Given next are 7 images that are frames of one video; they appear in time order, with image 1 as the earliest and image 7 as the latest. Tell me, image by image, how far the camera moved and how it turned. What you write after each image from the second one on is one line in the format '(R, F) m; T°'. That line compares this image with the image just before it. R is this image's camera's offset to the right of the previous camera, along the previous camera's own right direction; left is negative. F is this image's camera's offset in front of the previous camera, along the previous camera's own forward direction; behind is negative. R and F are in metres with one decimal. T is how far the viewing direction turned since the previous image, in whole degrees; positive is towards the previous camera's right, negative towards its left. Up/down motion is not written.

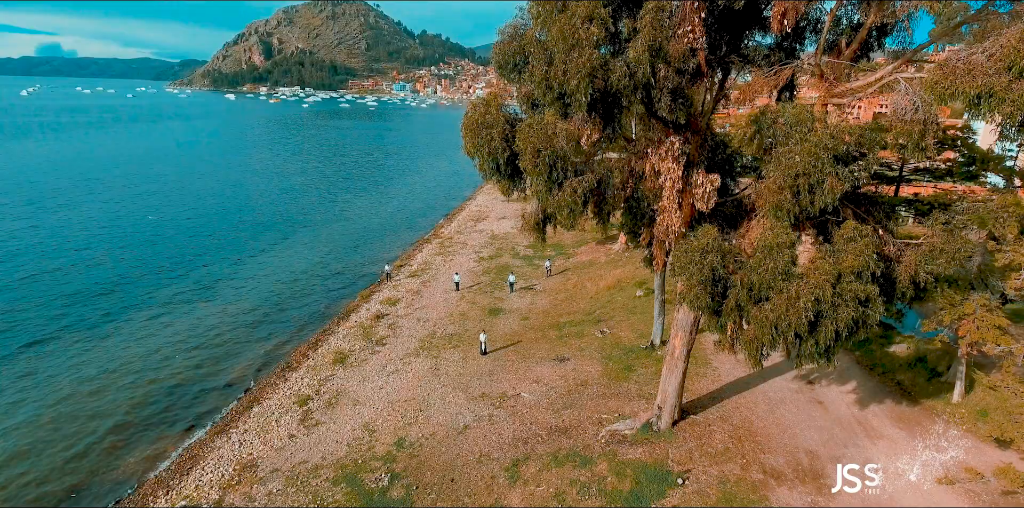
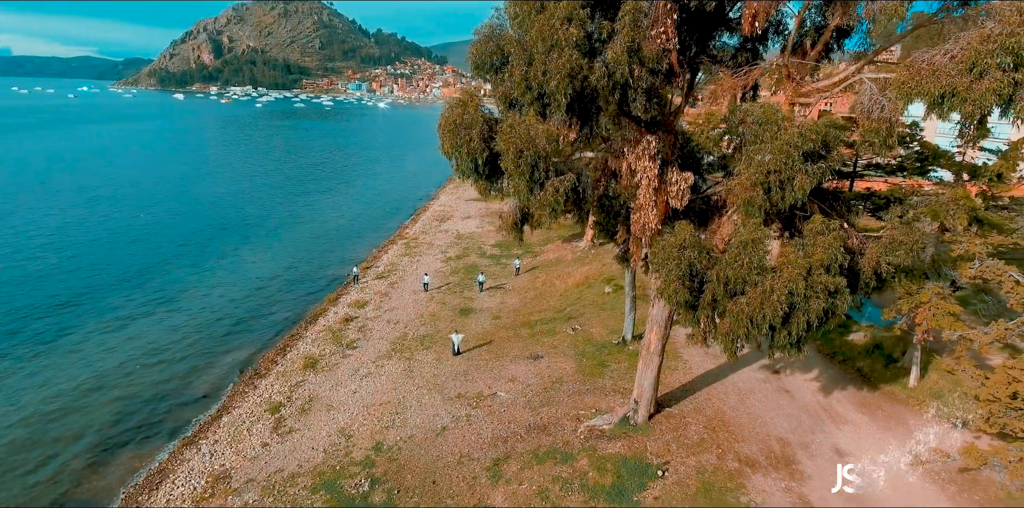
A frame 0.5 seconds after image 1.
(-0.5, 0.0) m; +4°
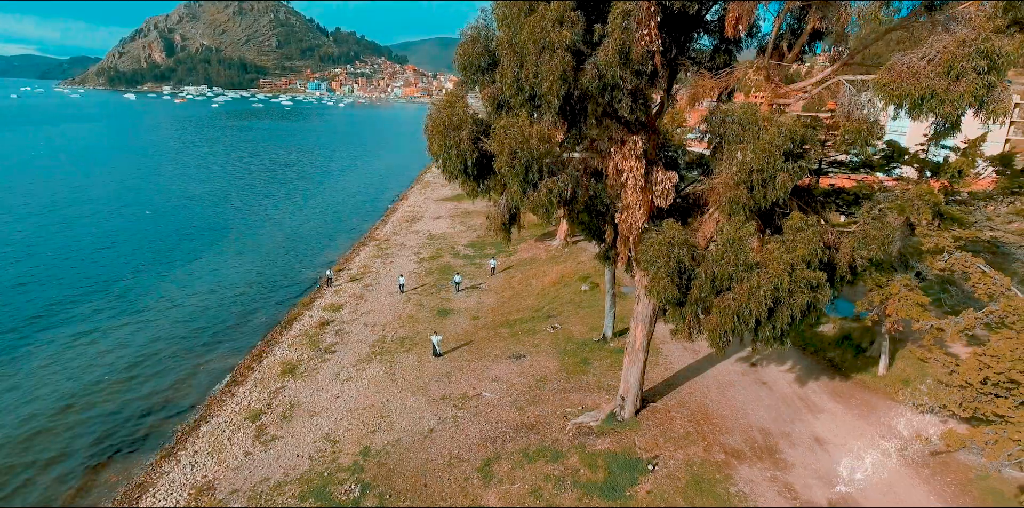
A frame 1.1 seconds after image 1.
(-0.6, -0.1) m; +3°
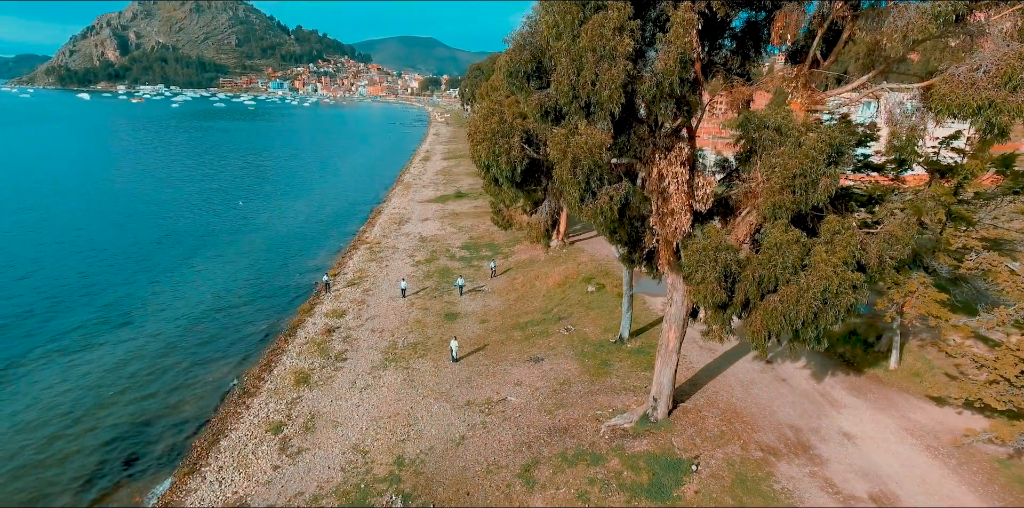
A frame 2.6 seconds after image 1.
(-2.0, 0.0) m; +3°
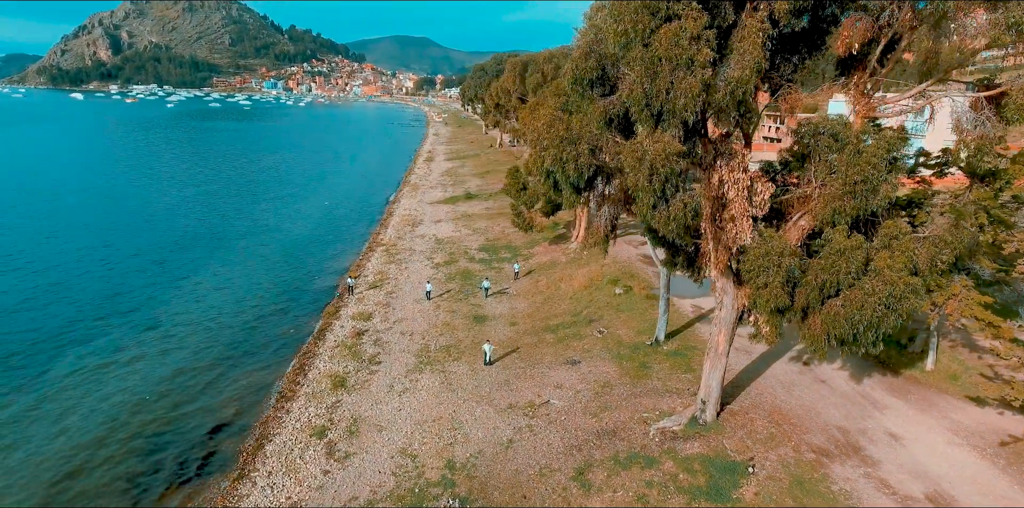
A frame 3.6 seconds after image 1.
(-1.8, -0.1) m; +1°
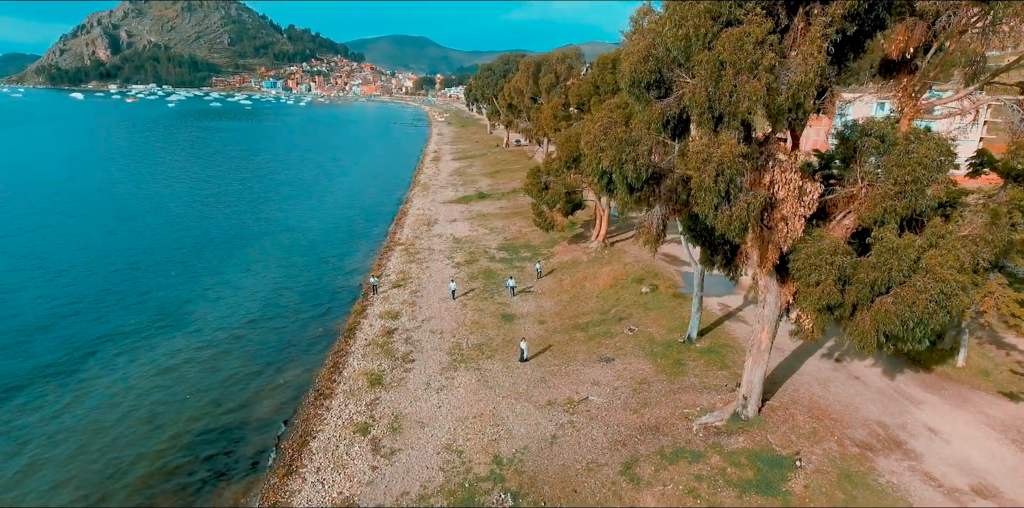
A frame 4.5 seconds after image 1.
(-1.5, -0.3) m; 0°
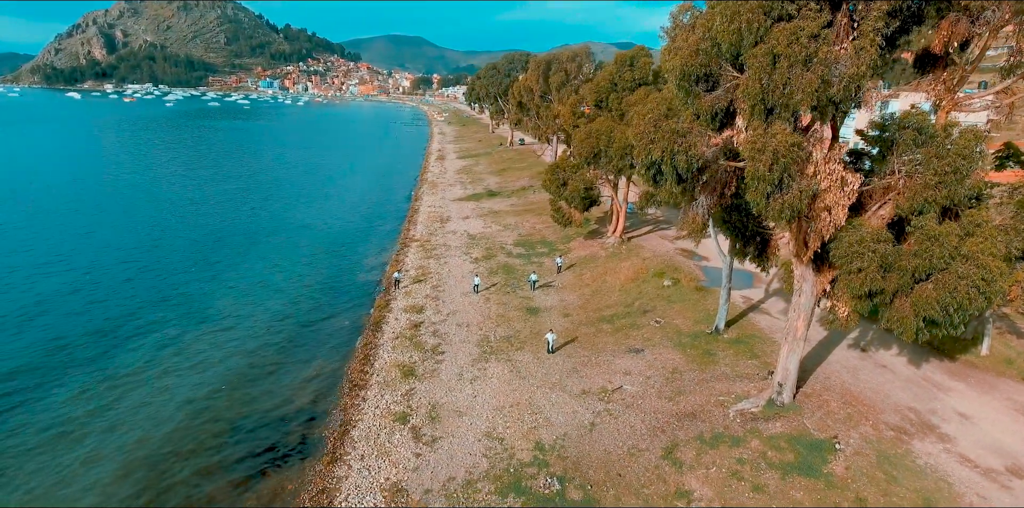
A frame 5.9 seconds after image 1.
(-1.5, -0.4) m; 0°
